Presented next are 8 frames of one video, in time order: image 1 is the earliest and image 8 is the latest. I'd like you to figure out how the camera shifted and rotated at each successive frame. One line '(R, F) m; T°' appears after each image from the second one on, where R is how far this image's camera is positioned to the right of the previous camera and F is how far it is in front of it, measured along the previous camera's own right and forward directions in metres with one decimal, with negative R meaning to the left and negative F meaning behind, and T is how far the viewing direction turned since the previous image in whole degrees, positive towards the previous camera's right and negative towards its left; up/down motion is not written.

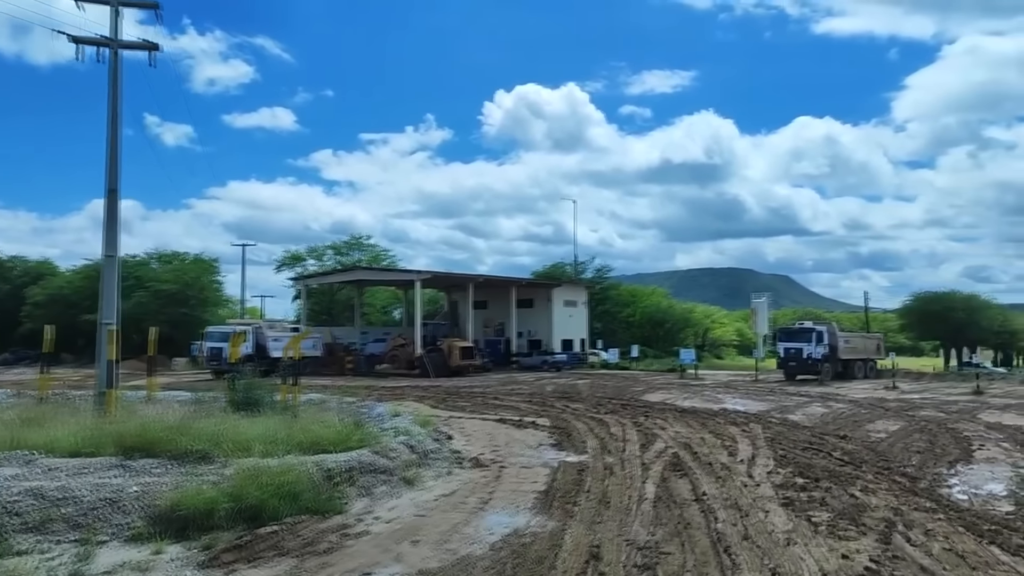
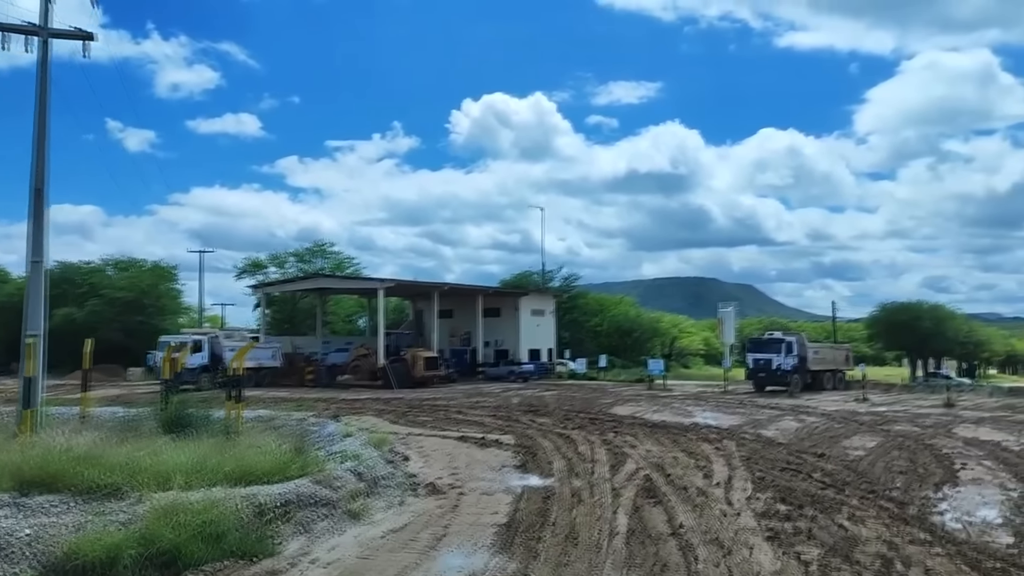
(+0.1, +1.0) m; +2°
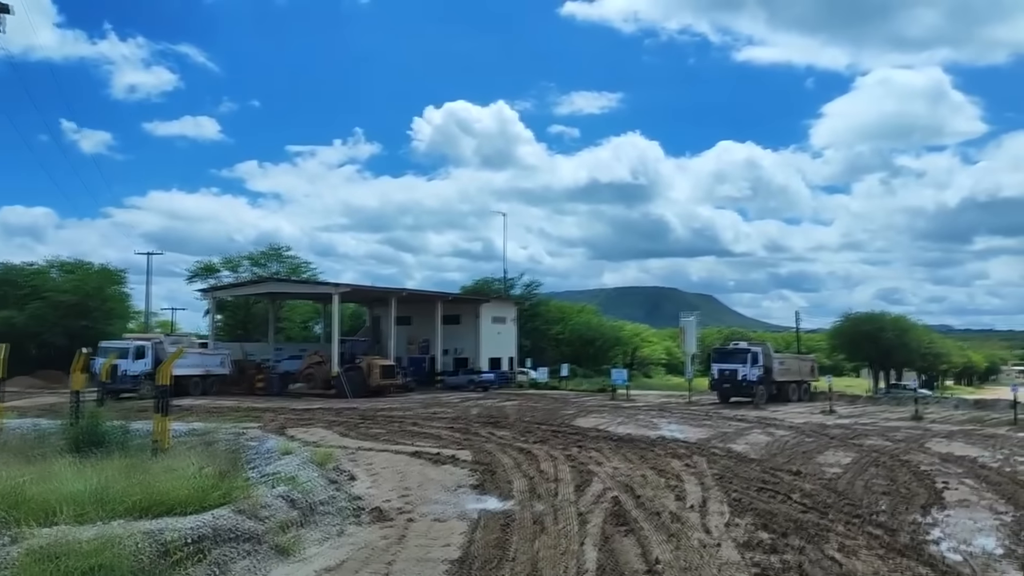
(0.0, +1.1) m; +2°
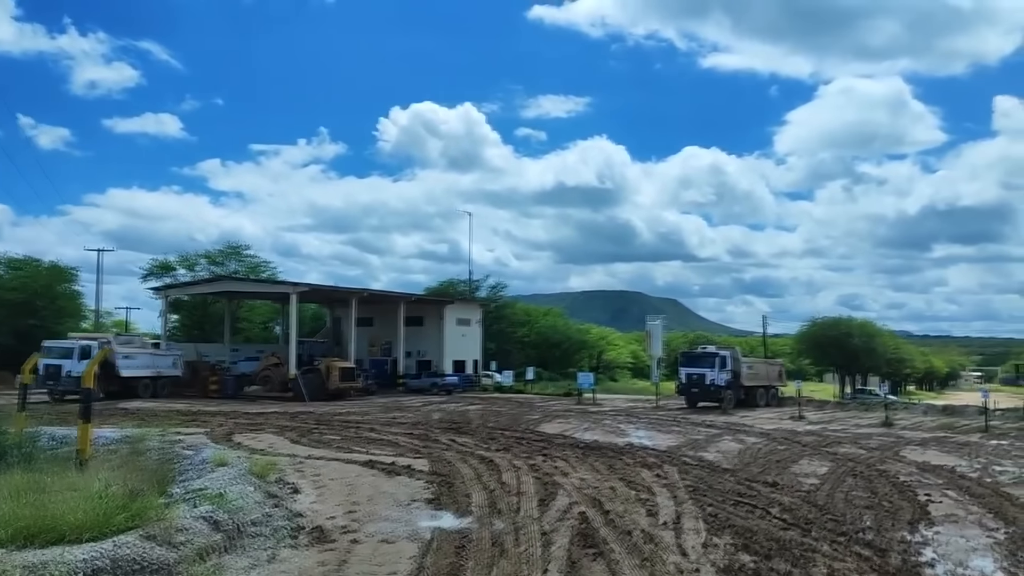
(+0.1, +1.0) m; +2°
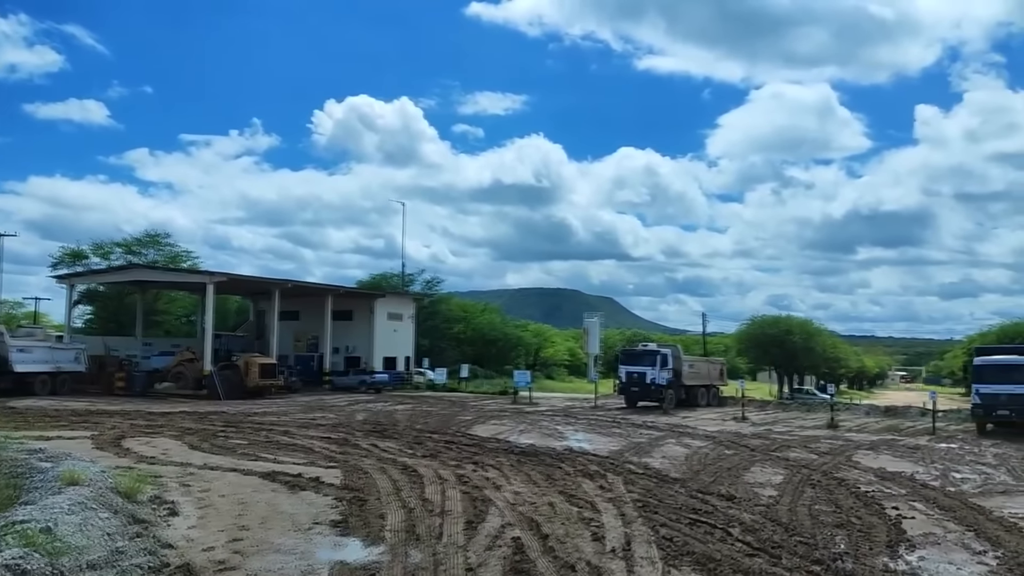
(+0.1, +1.8) m; +4°
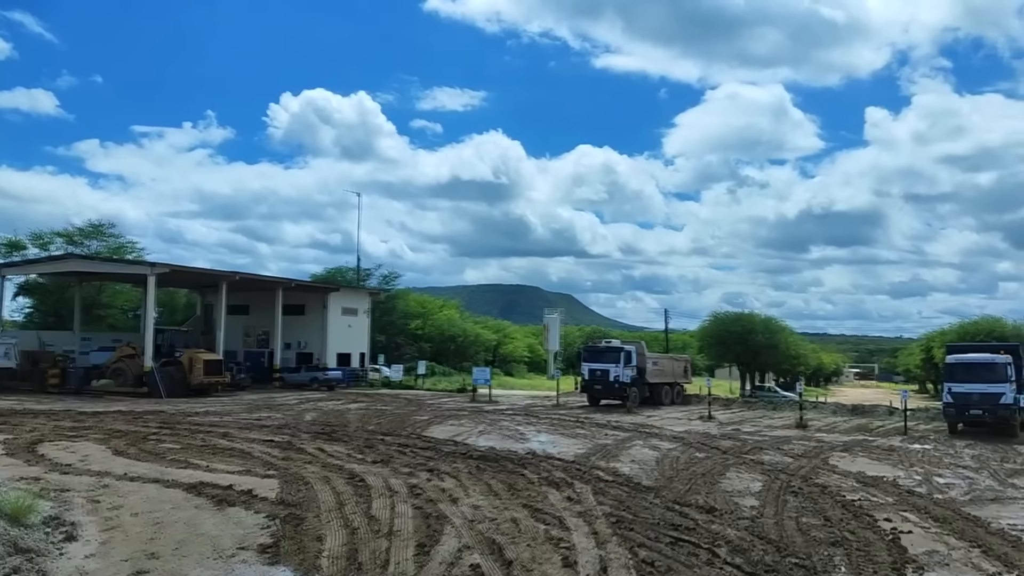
(0.0, +1.3) m; +3°
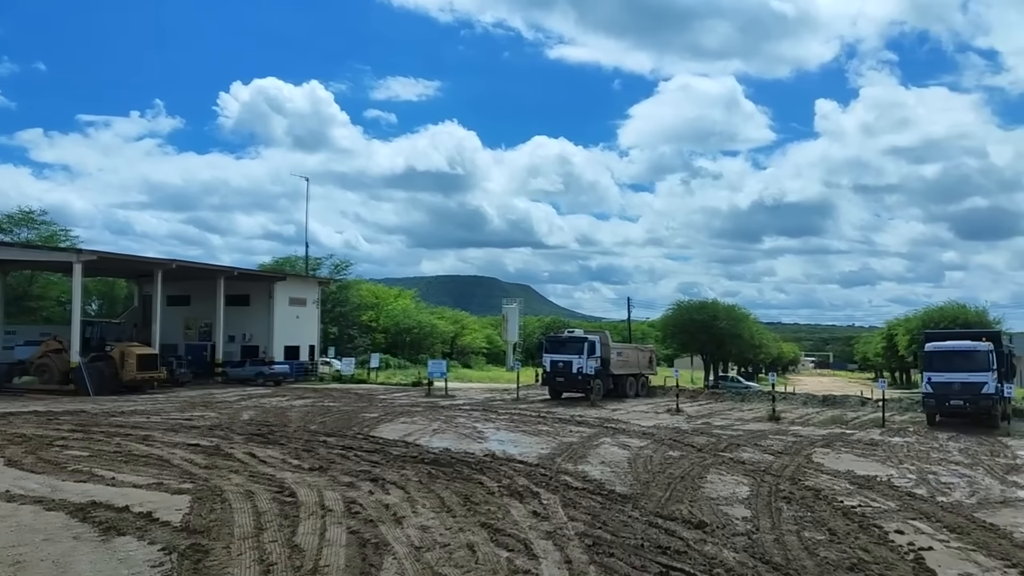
(0.0, +1.8) m; +3°
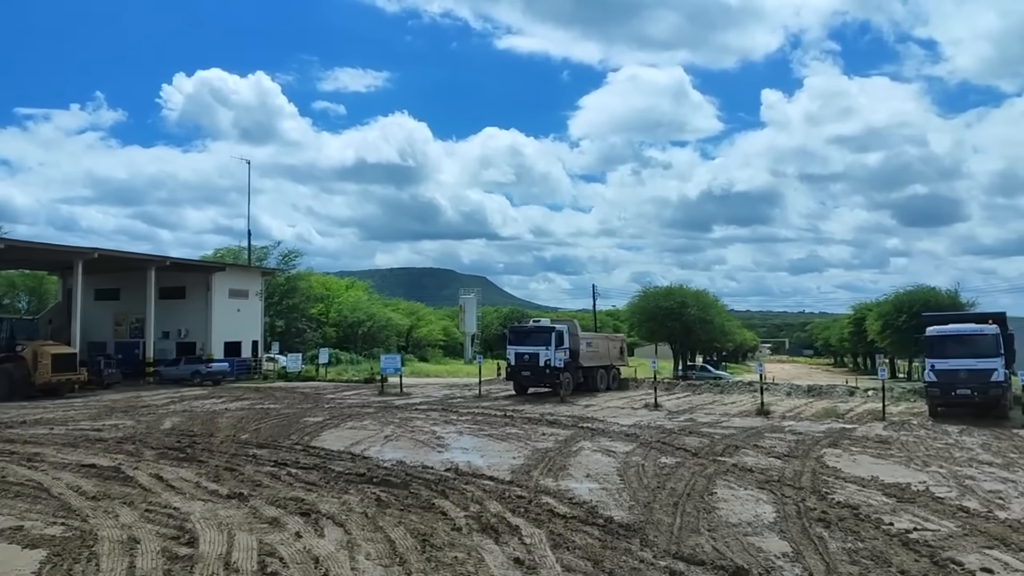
(-0.1, +2.6) m; +3°
